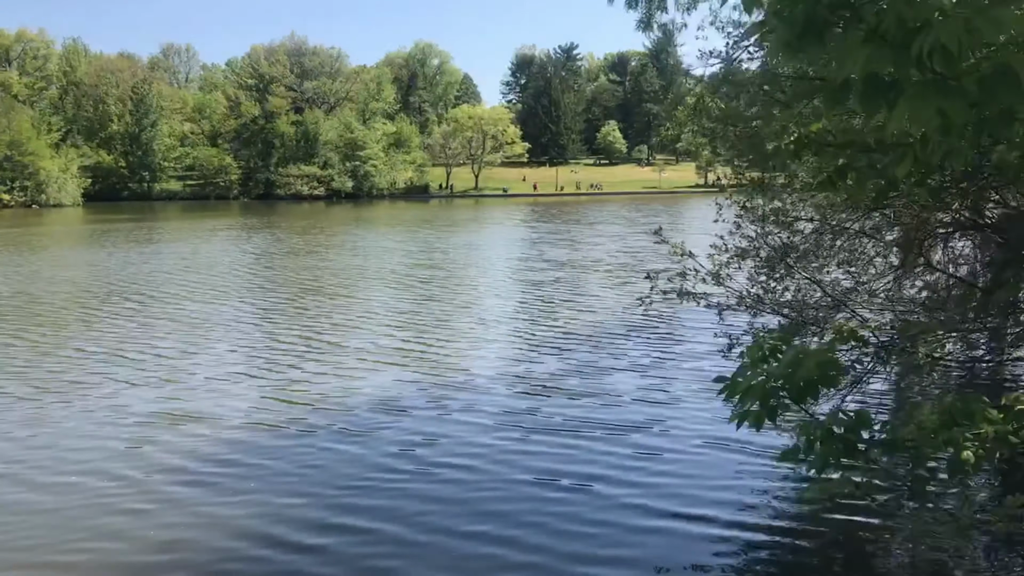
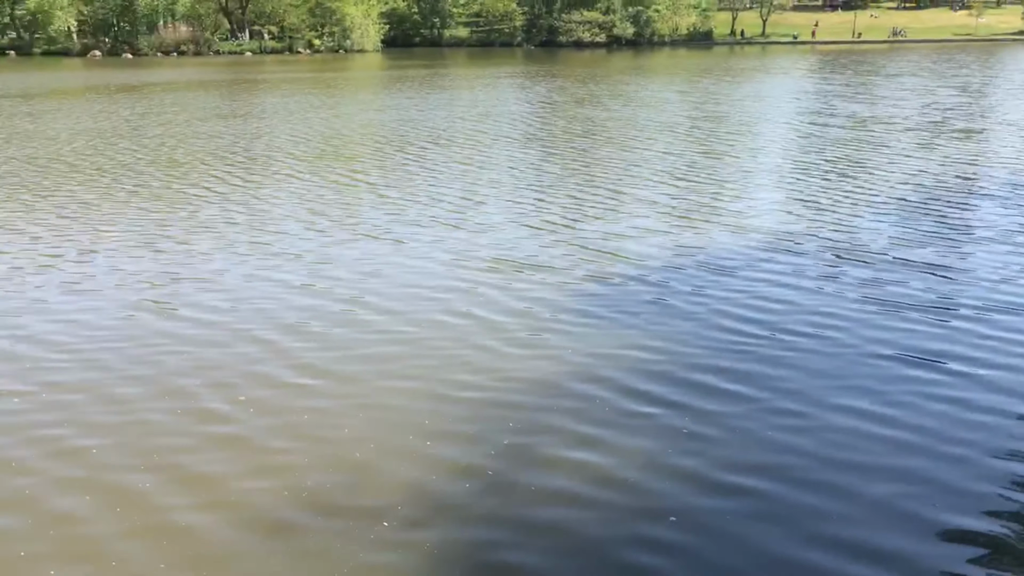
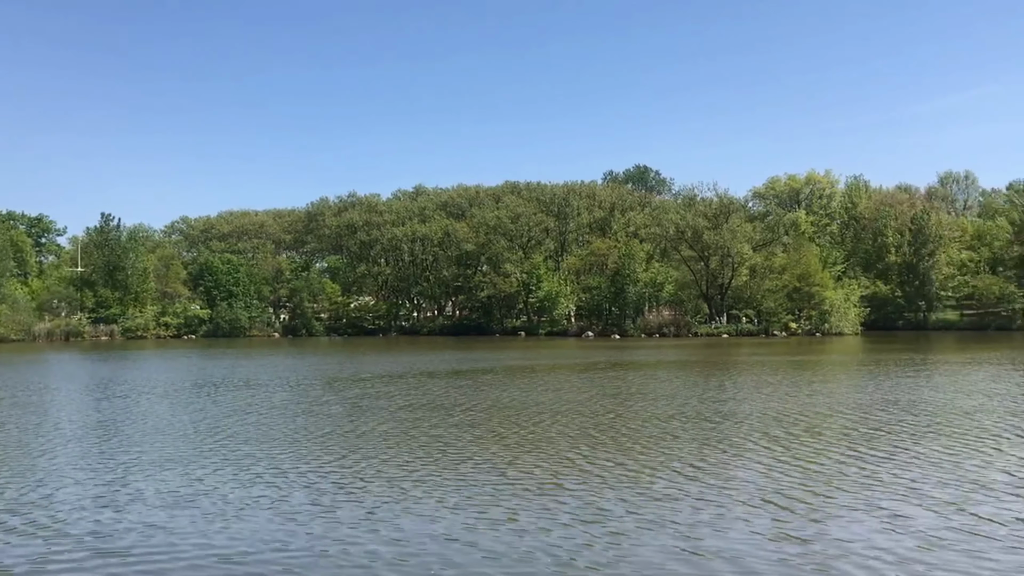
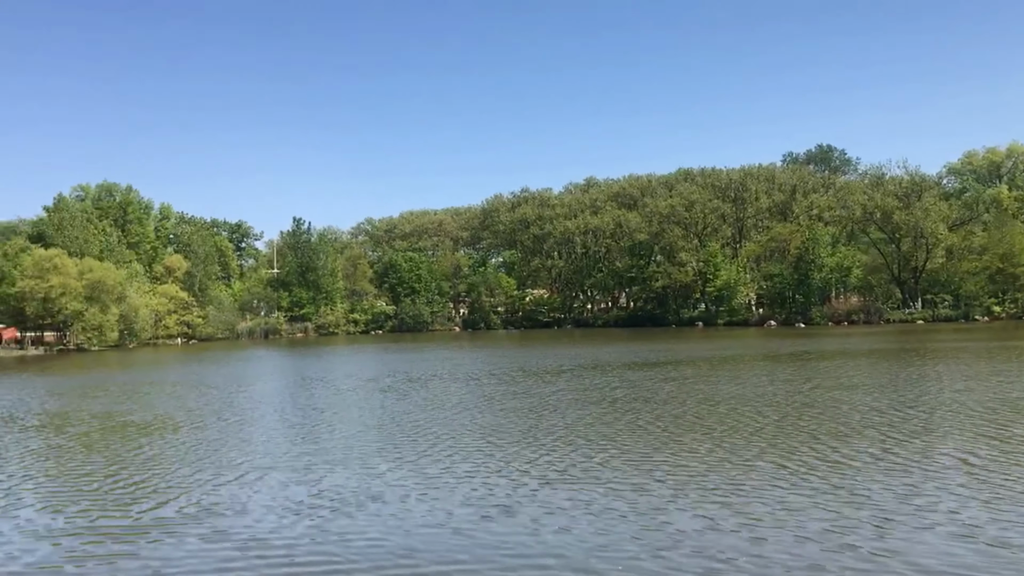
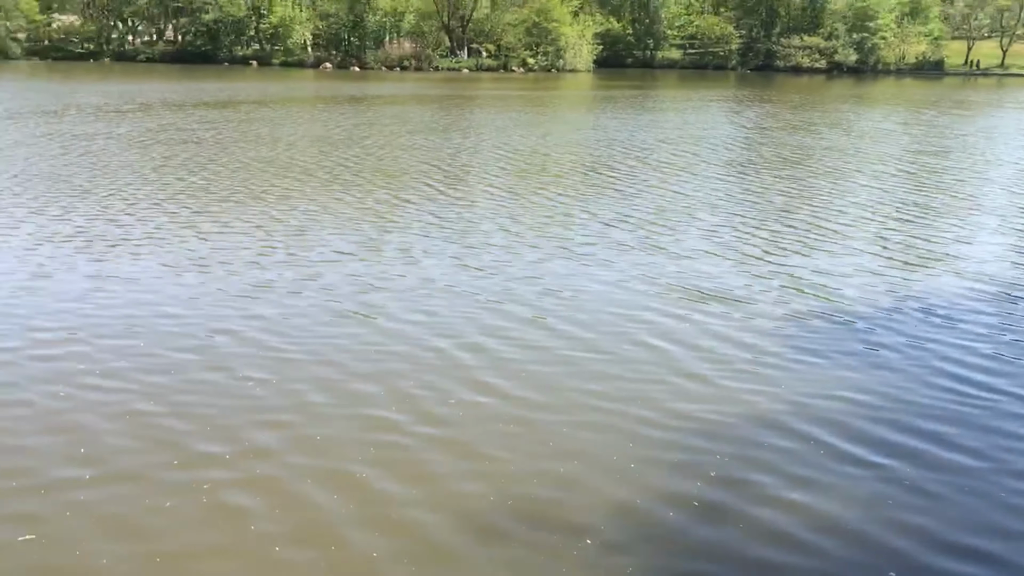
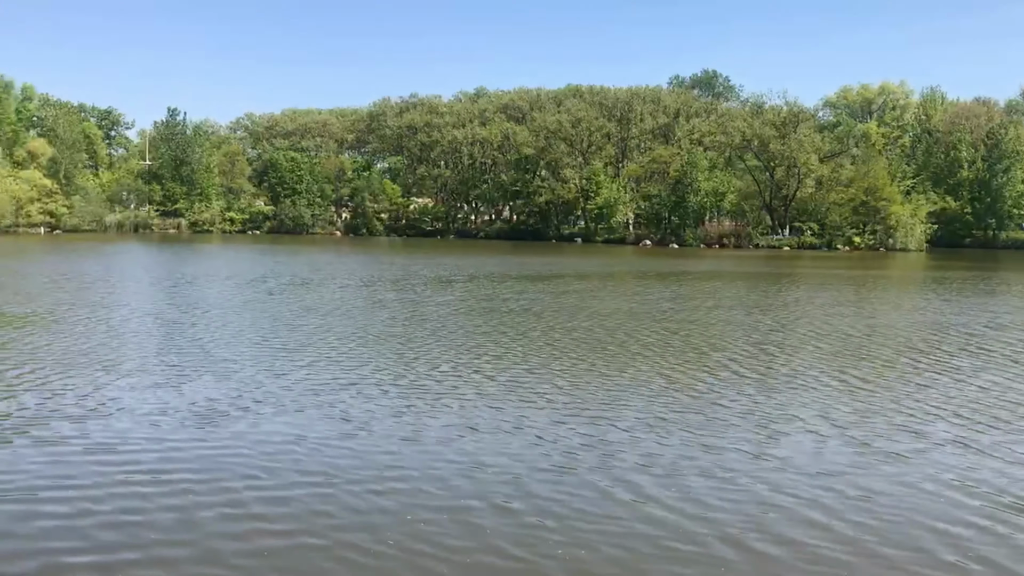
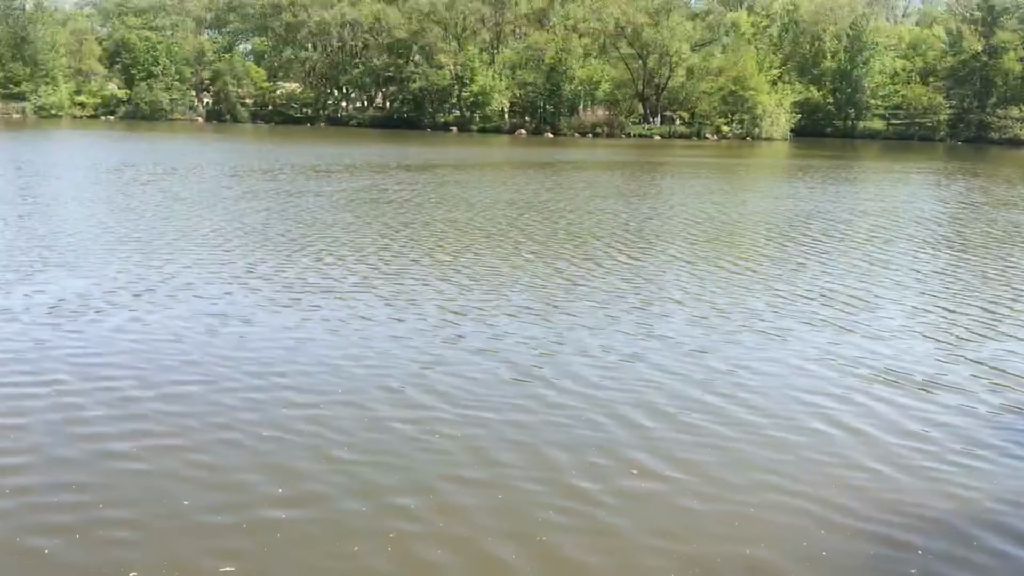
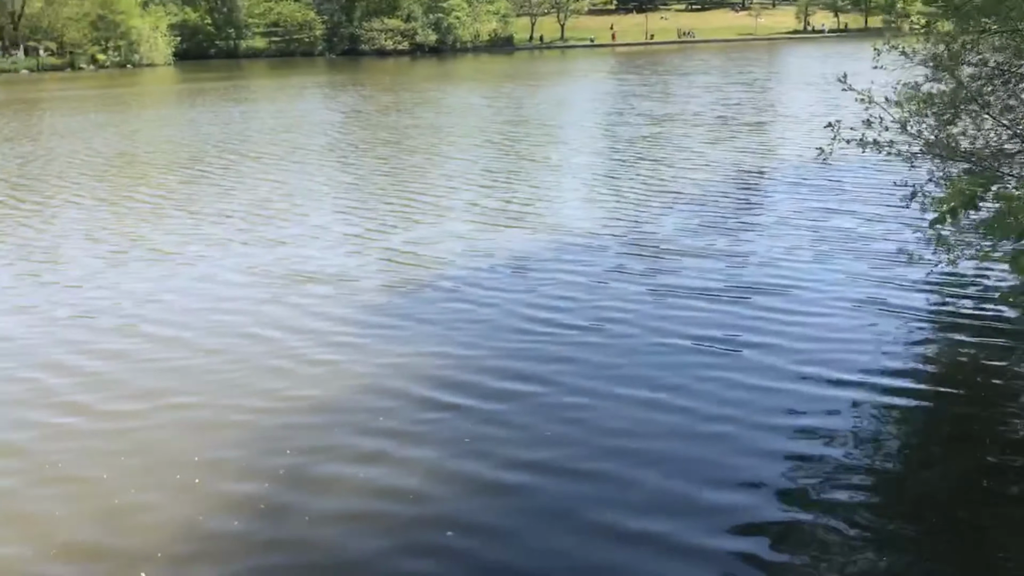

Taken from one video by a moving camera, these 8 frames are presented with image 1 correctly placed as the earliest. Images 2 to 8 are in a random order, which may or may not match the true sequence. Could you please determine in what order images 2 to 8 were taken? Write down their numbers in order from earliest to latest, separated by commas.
8, 2, 5, 7, 6, 4, 3
